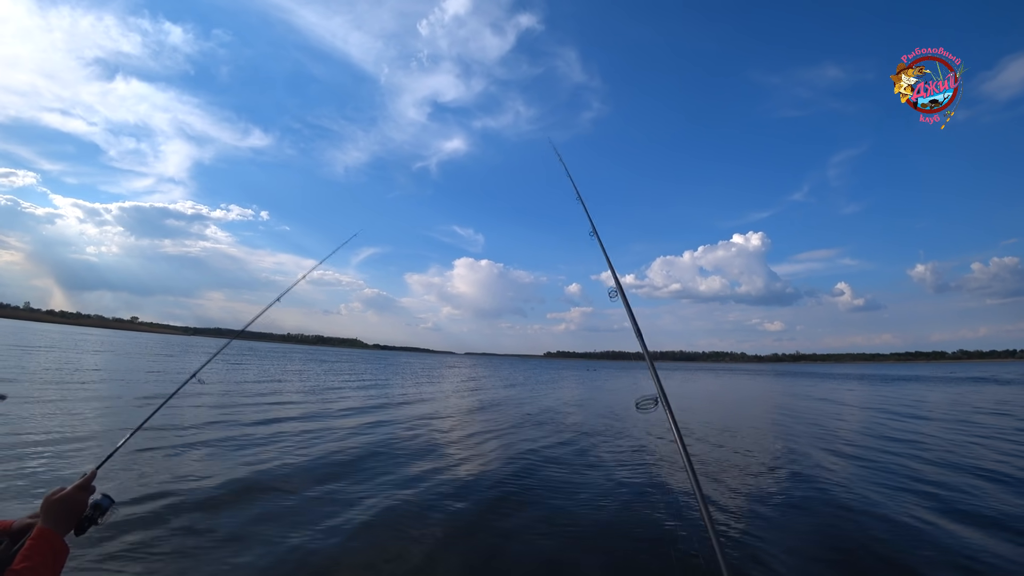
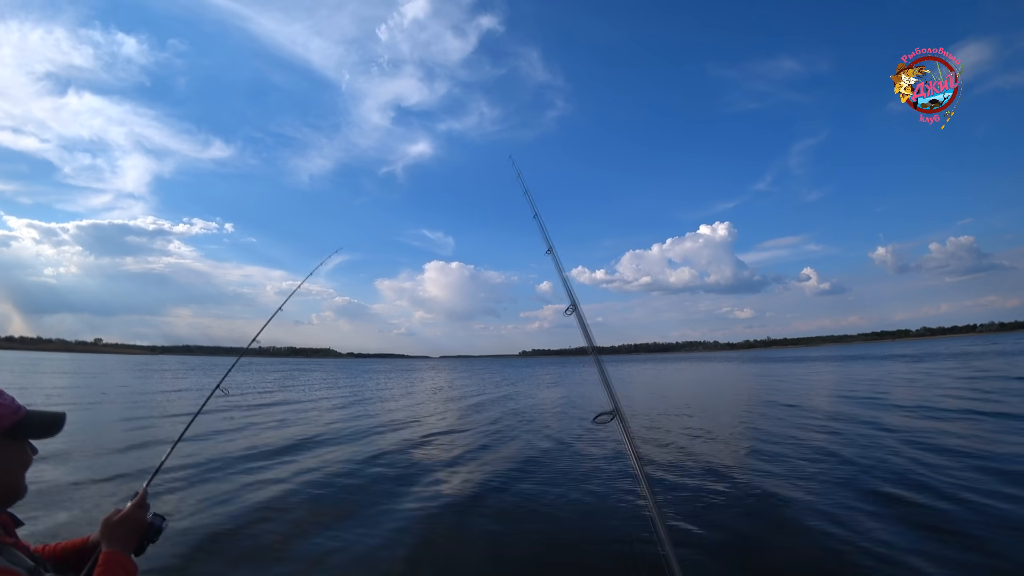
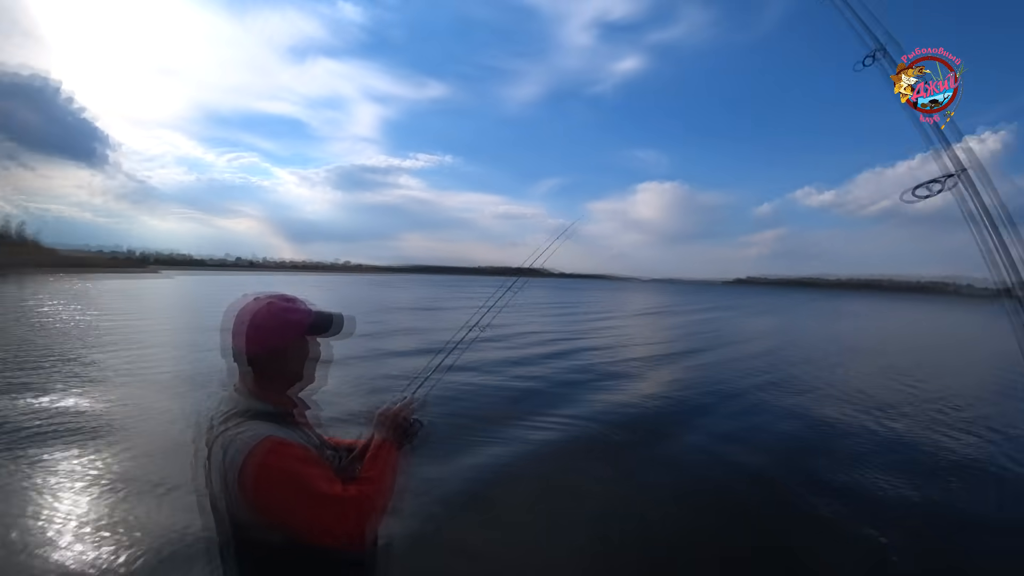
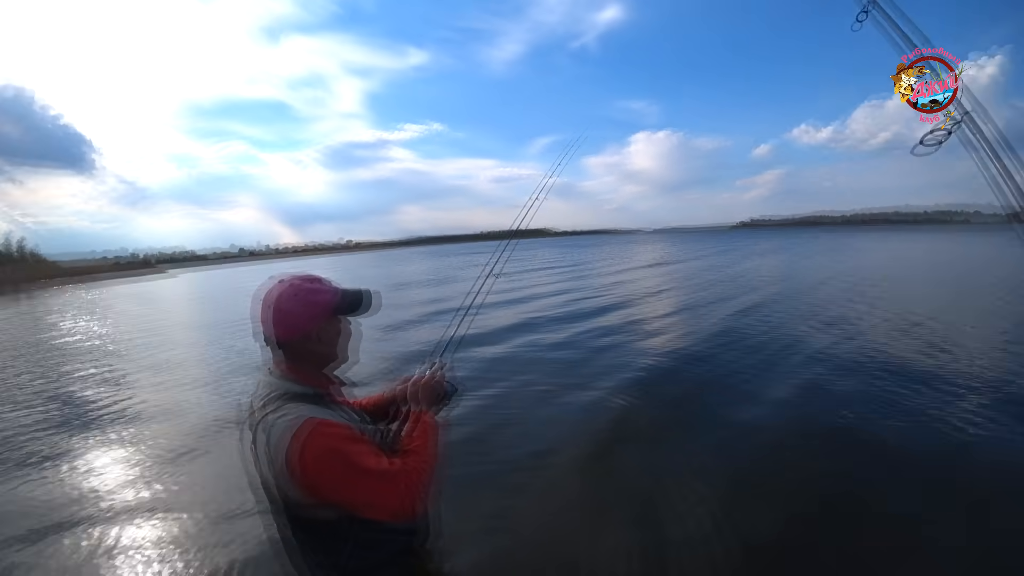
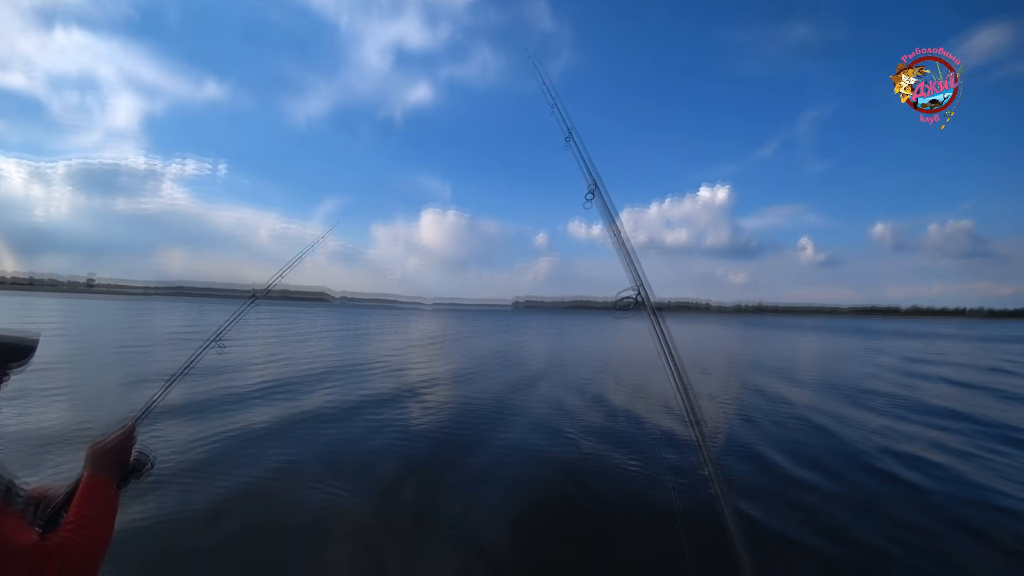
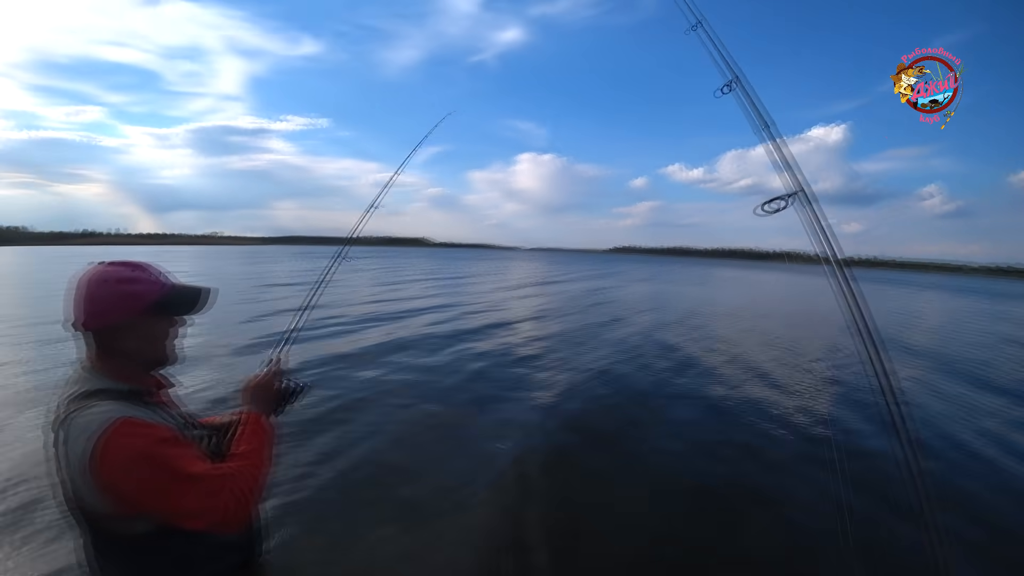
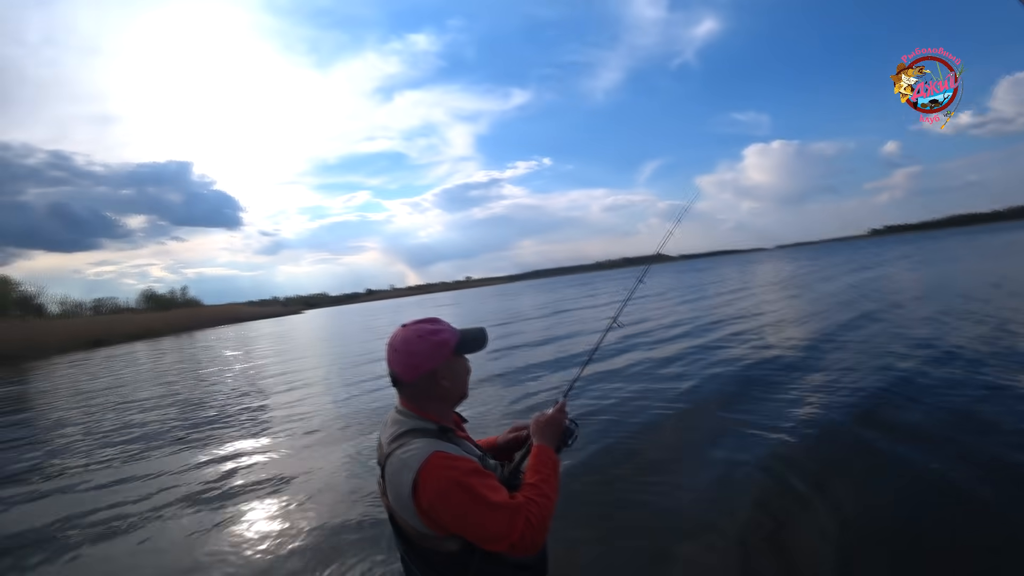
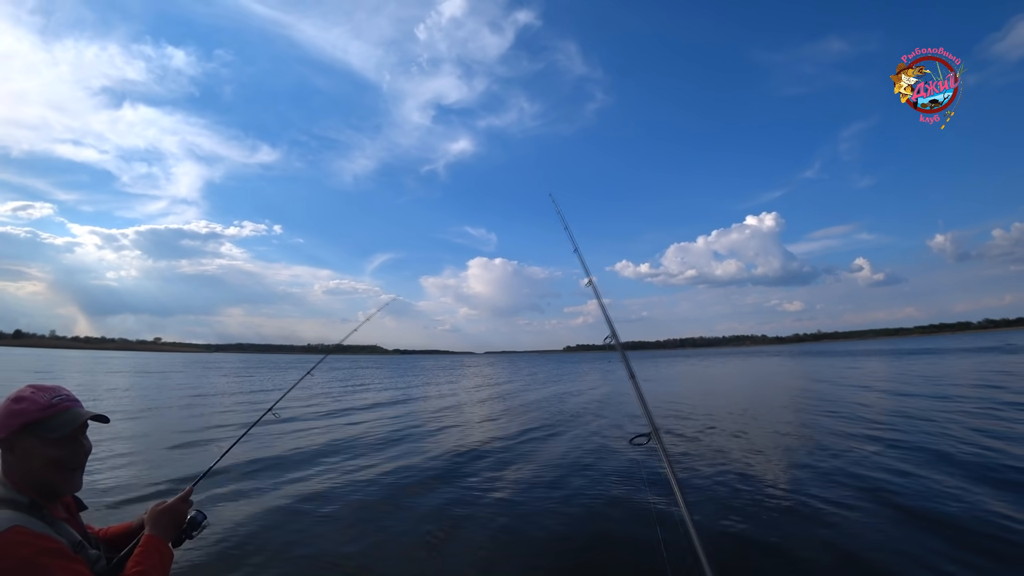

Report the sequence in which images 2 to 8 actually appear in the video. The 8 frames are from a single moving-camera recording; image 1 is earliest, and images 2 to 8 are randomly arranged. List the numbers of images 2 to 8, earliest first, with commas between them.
8, 2, 5, 6, 4, 7, 3
